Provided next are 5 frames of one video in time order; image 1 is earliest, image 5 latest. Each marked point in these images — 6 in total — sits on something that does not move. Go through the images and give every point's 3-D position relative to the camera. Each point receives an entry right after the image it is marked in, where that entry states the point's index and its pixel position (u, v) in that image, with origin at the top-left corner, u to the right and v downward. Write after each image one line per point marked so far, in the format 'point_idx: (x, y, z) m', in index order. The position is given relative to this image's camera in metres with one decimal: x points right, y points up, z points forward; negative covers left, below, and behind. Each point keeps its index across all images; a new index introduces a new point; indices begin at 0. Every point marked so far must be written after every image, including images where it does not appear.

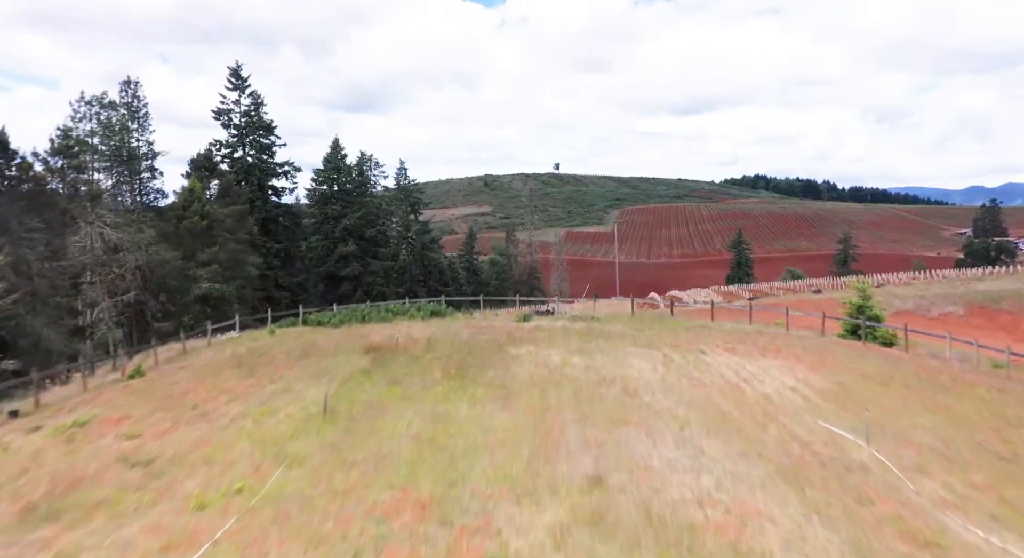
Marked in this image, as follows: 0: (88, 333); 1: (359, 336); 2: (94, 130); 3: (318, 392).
0: (-11.1, -1.4, +17.3) m
1: (-2.5, -0.9, +10.7) m
2: (-11.2, +4.0, +17.7) m
3: (-2.1, -1.3, +7.4) m
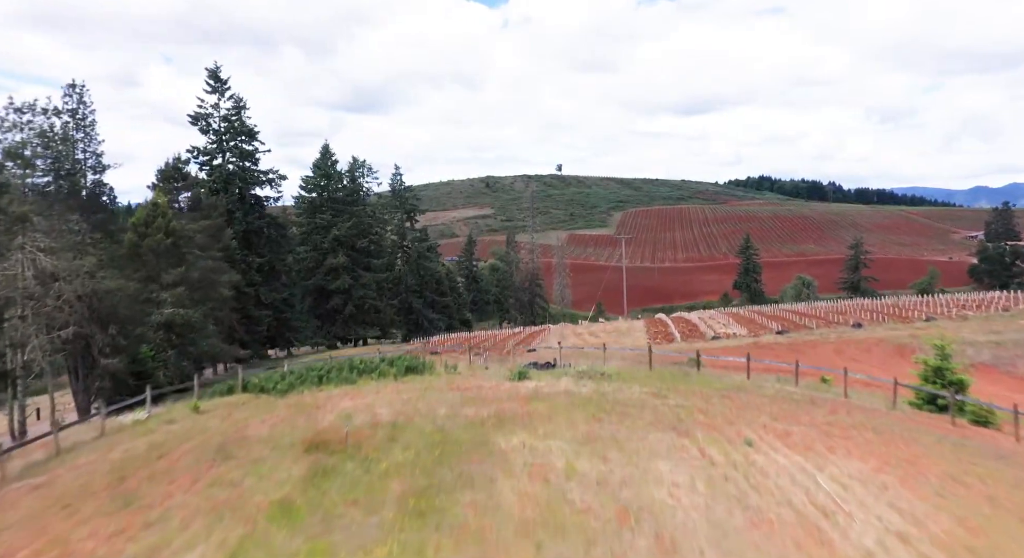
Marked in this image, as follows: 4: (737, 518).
0: (-11.2, -2.2, +15.0) m
1: (-2.6, -1.7, +8.3) m
2: (-11.3, +3.2, +15.4) m
3: (-2.3, -2.1, +5.0) m
4: (+1.9, -2.0, +5.6) m
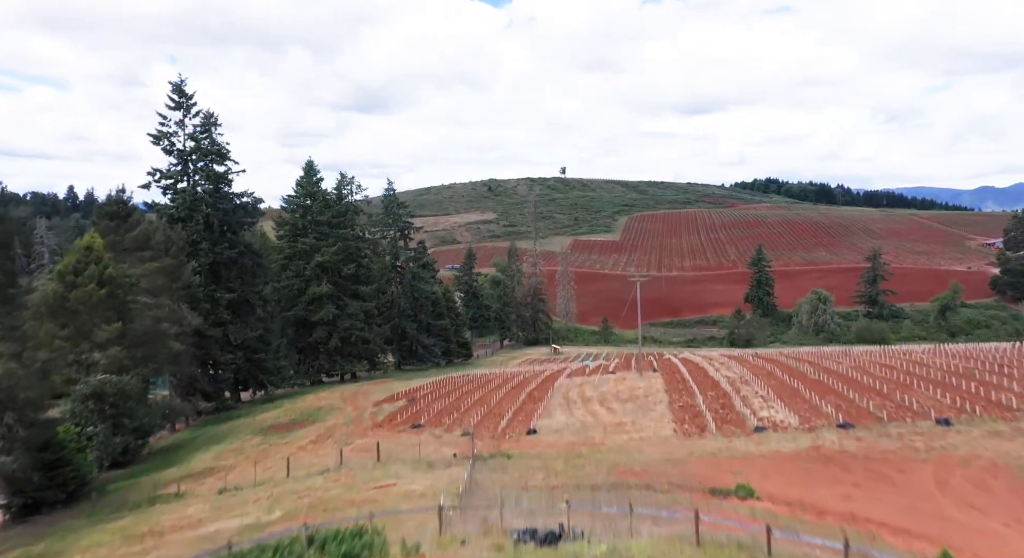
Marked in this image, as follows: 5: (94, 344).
0: (-11.3, -3.8, +11.6) m
1: (-2.8, -3.3, +4.9) m
2: (-11.4, +1.6, +12.0) m
3: (-2.5, -3.7, +1.6) m
4: (+1.7, -3.6, +2.2) m
5: (-11.7, -1.8, +18.5) m
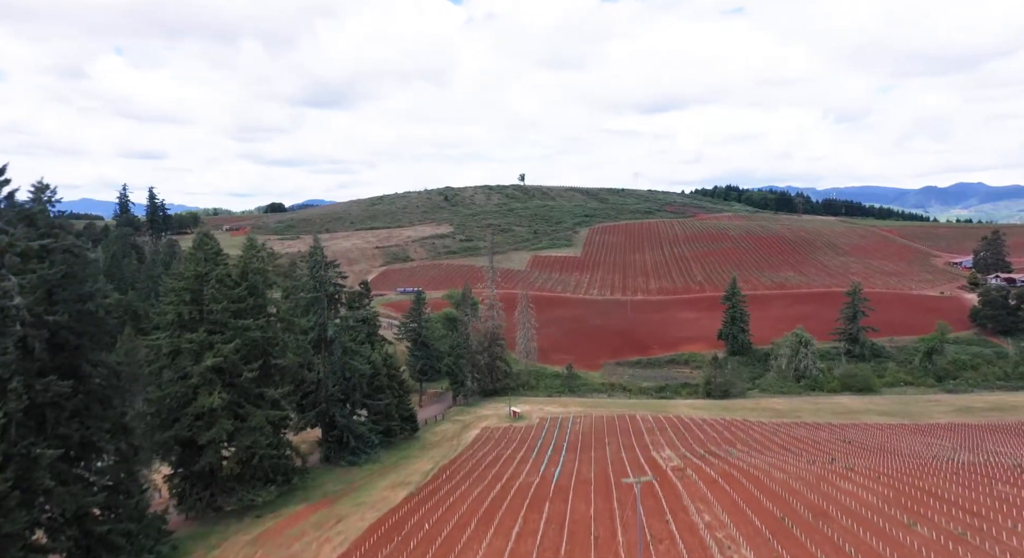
0: (-12.0, -8.4, +3.4) m
1: (-3.1, -7.9, -2.7) m
2: (-12.2, -3.0, +3.8) m
3: (-2.5, -8.2, -6.0) m
4: (+1.6, -8.2, -5.2) m
5: (-12.8, -6.4, +10.3) m
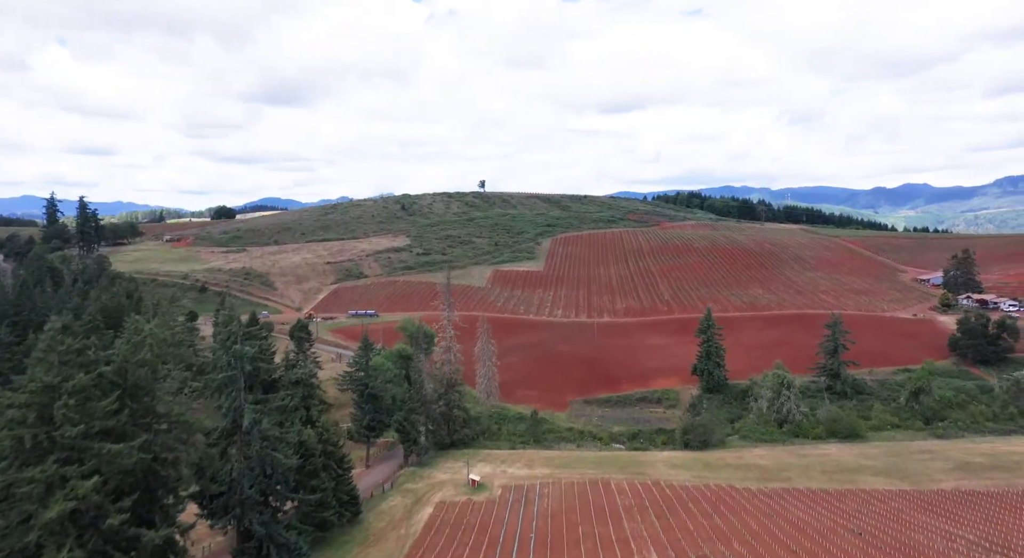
0: (-12.0, -12.1, -3.7) m
1: (-2.7, -11.6, -9.3) m
2: (-12.2, -6.7, -3.3) m
3: (-2.0, -11.9, -12.5) m
4: (+2.1, -11.9, -11.5) m
5: (-13.2, -10.1, +3.1) m
